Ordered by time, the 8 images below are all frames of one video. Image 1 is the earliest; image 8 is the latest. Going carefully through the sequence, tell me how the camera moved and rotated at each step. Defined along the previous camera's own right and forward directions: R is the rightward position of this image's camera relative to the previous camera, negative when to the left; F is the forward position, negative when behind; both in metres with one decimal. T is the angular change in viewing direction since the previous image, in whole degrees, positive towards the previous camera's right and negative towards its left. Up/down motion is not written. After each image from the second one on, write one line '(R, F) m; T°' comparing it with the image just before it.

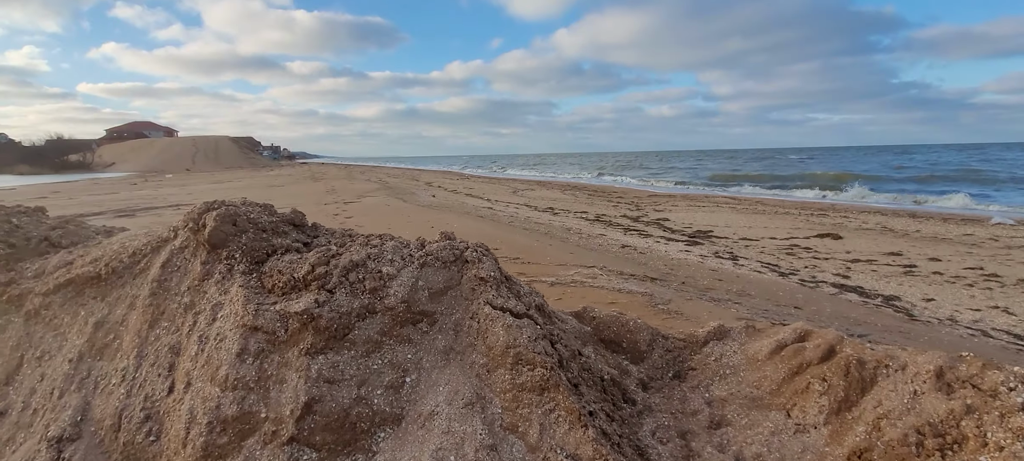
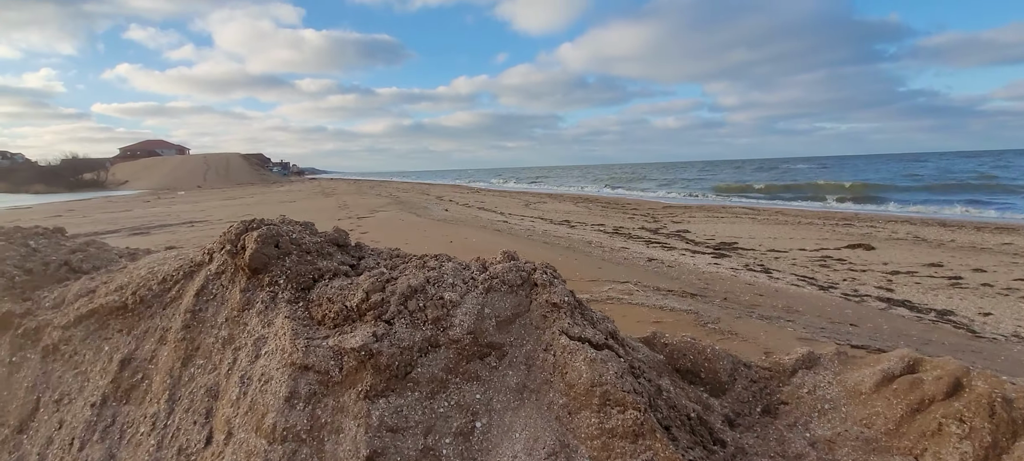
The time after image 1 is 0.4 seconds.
(-0.3, +0.3) m; -1°
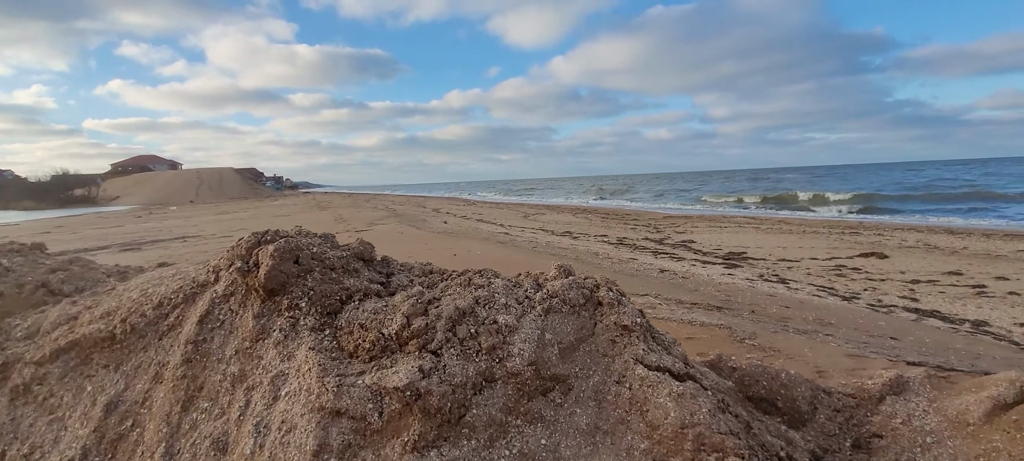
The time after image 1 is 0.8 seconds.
(-0.3, +0.3) m; +1°
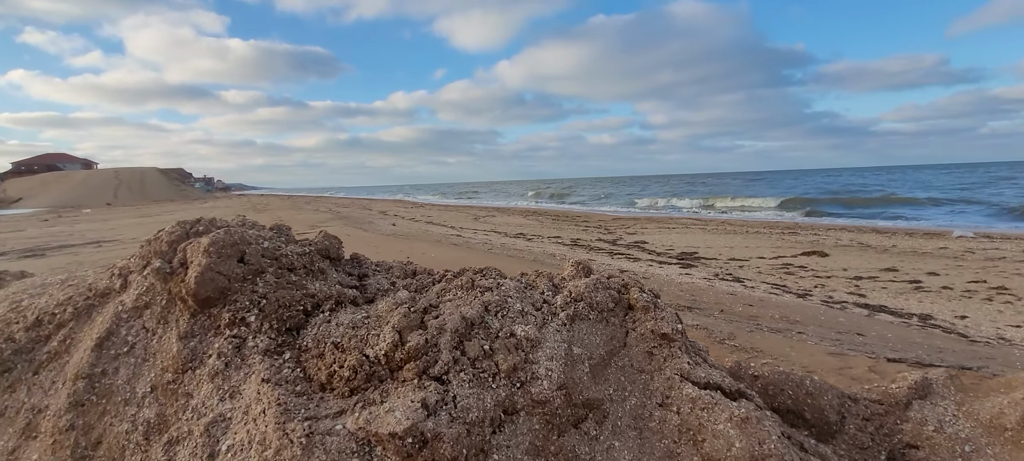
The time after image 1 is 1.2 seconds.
(-0.2, +0.4) m; +6°
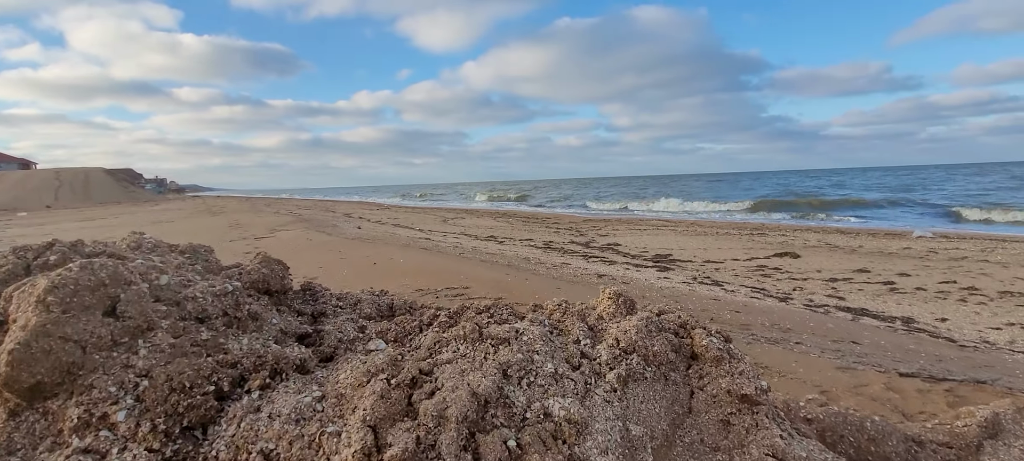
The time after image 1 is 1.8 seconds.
(-0.1, +0.5) m; +4°
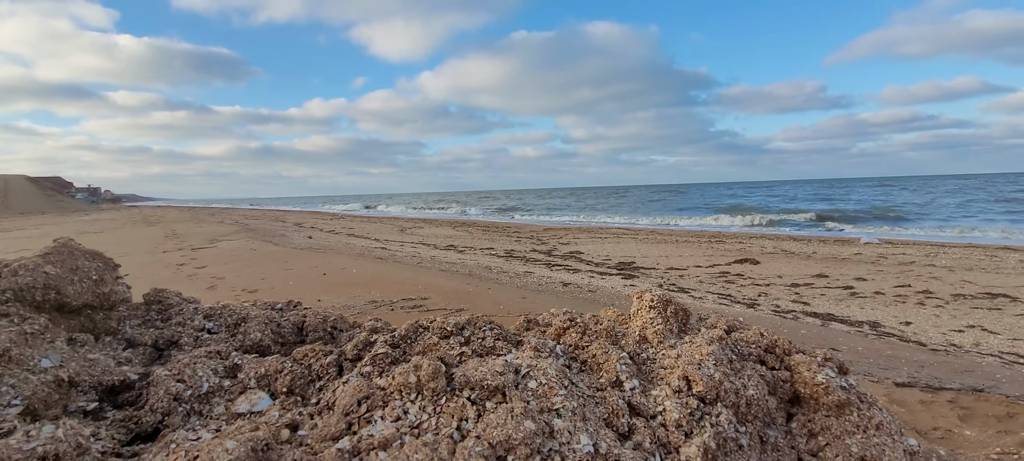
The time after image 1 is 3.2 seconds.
(0.0, +0.5) m; +5°
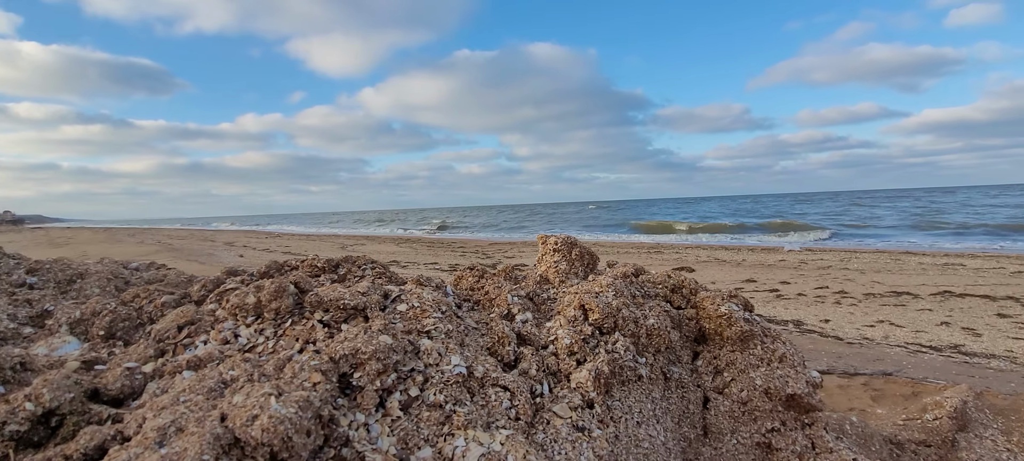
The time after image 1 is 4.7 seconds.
(+0.1, +0.1) m; +6°
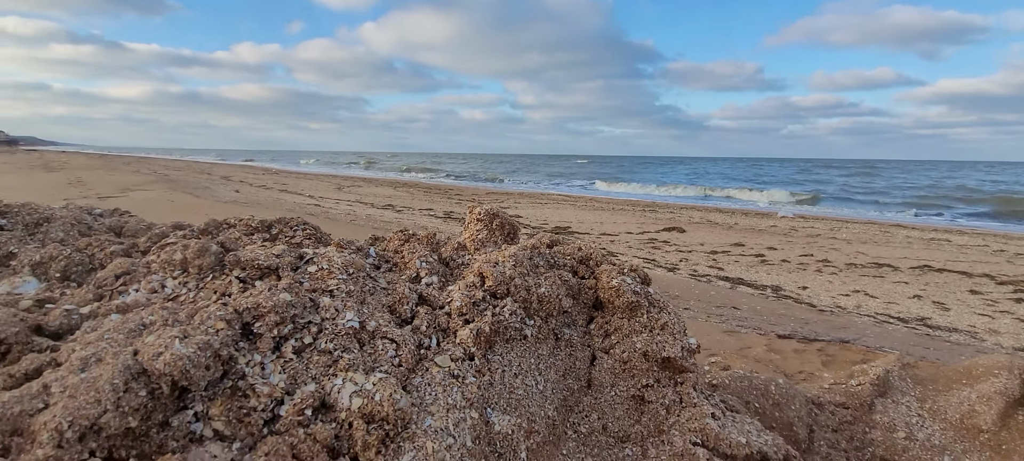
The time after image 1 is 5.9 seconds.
(+0.1, -0.1) m; 0°
